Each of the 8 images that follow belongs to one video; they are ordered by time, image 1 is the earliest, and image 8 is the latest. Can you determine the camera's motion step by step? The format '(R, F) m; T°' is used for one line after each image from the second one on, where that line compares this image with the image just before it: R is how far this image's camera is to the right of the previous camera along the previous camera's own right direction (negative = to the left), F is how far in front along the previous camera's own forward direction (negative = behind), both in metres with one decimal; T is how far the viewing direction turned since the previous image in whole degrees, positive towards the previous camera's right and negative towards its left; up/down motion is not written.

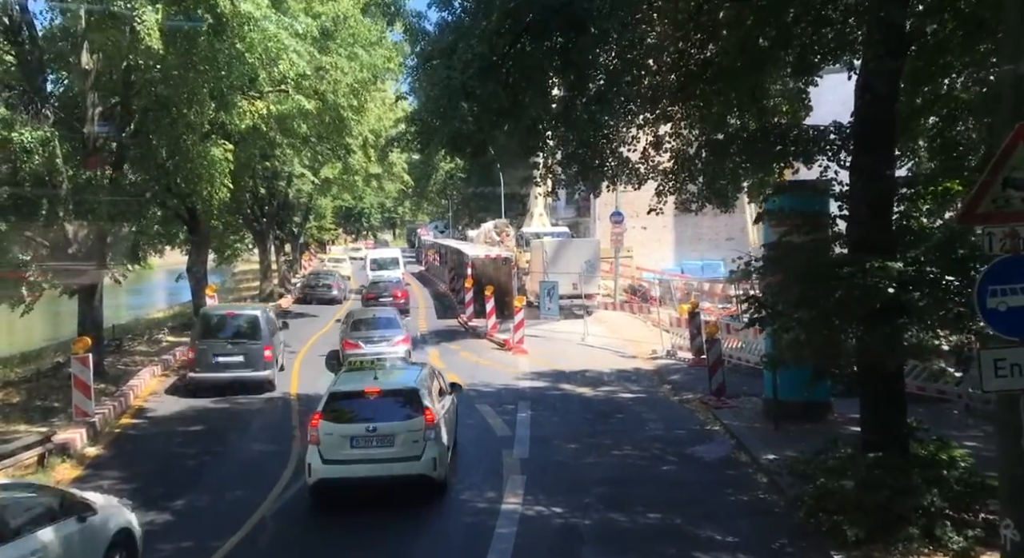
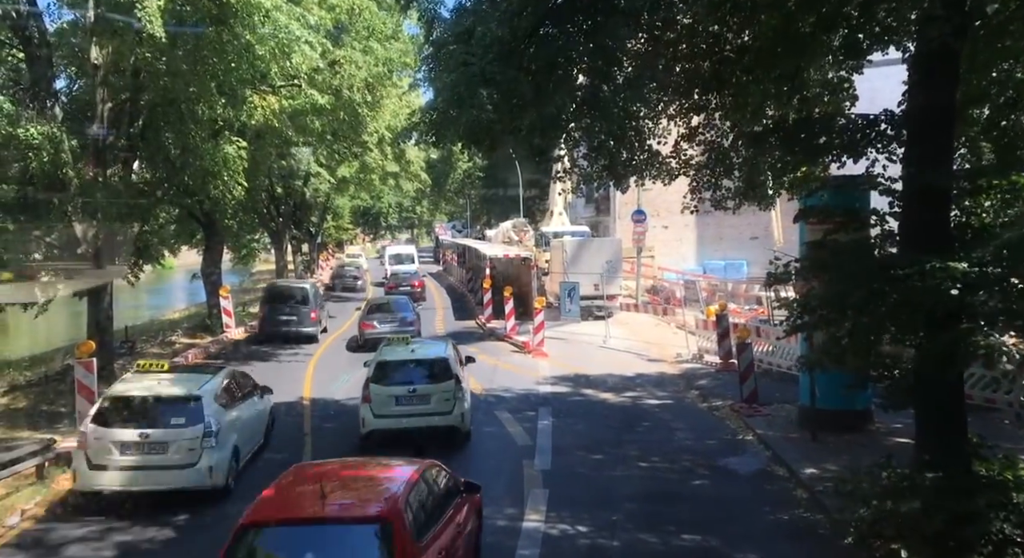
(0.0, +0.6) m; -1°
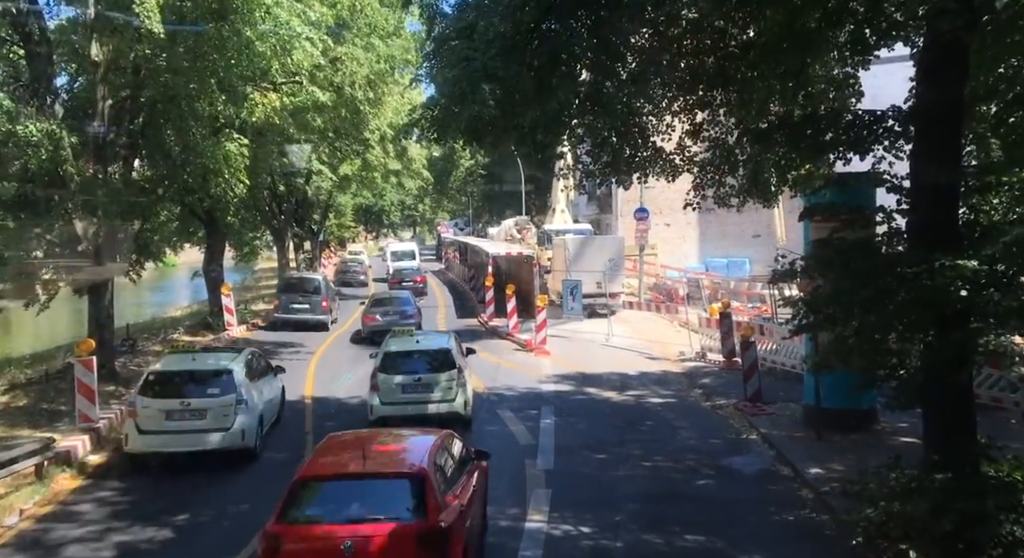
(0.0, +0.1) m; 0°
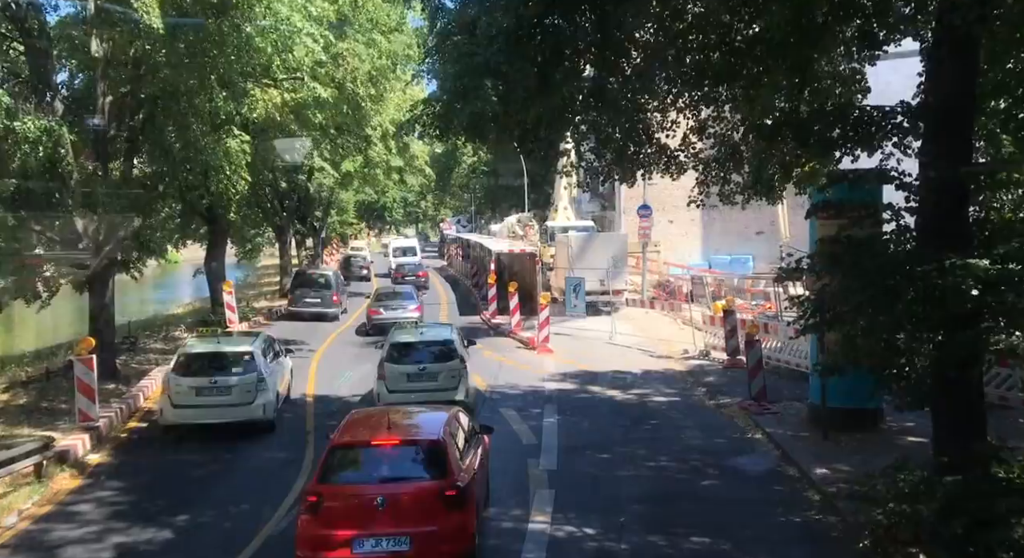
(0.0, +0.1) m; 0°
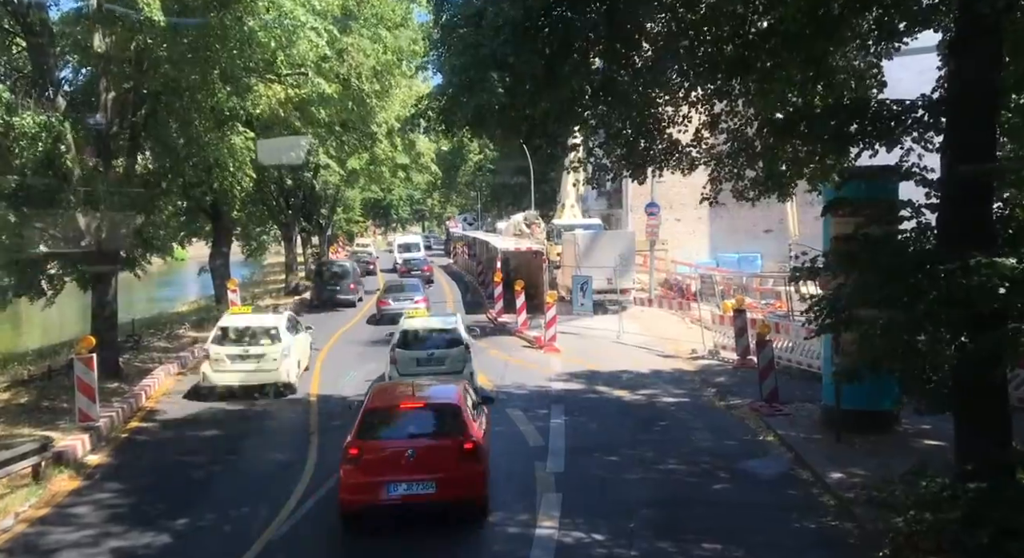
(0.0, +0.2) m; 0°
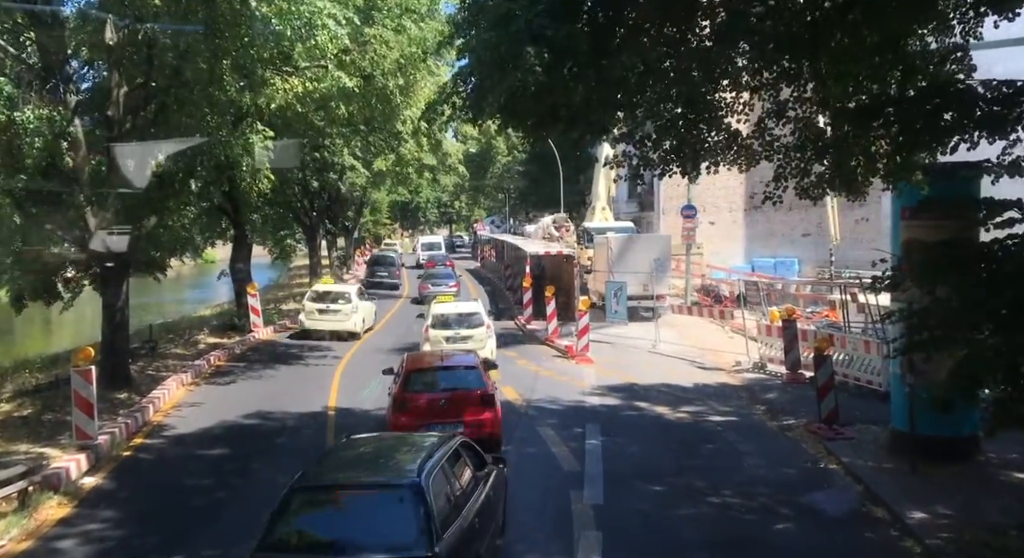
(-0.1, +1.1) m; -2°
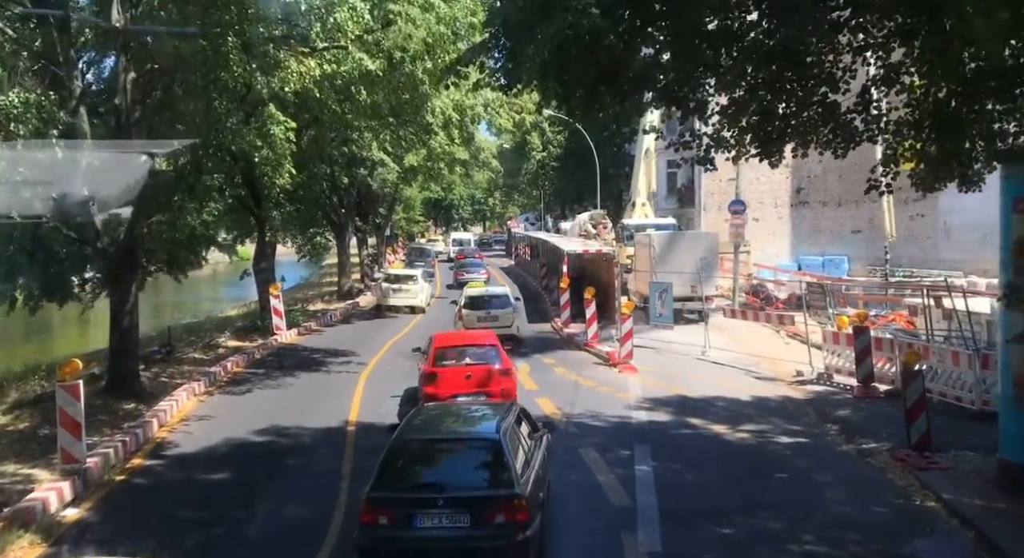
(-0.1, +1.5) m; -2°
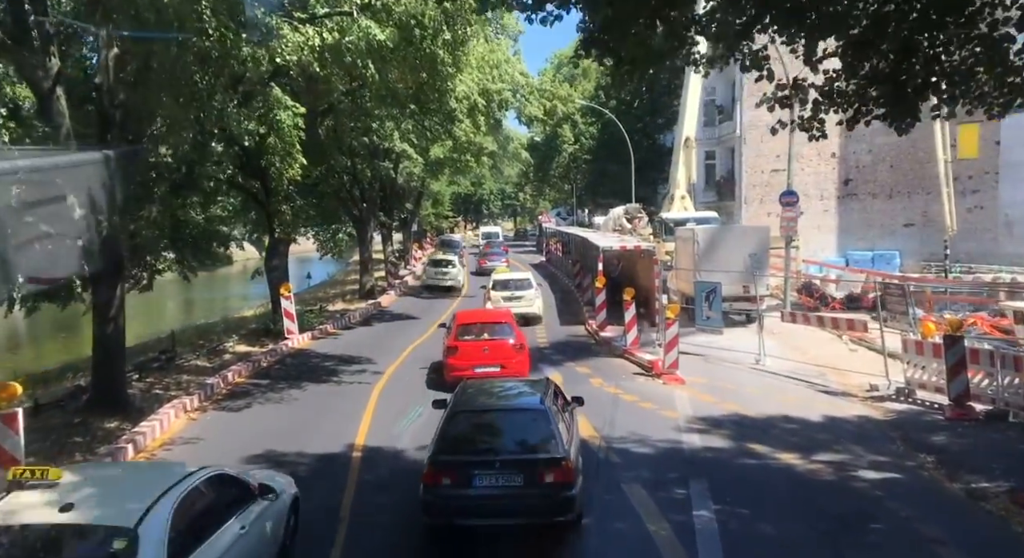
(0.0, +2.0) m; -2°
